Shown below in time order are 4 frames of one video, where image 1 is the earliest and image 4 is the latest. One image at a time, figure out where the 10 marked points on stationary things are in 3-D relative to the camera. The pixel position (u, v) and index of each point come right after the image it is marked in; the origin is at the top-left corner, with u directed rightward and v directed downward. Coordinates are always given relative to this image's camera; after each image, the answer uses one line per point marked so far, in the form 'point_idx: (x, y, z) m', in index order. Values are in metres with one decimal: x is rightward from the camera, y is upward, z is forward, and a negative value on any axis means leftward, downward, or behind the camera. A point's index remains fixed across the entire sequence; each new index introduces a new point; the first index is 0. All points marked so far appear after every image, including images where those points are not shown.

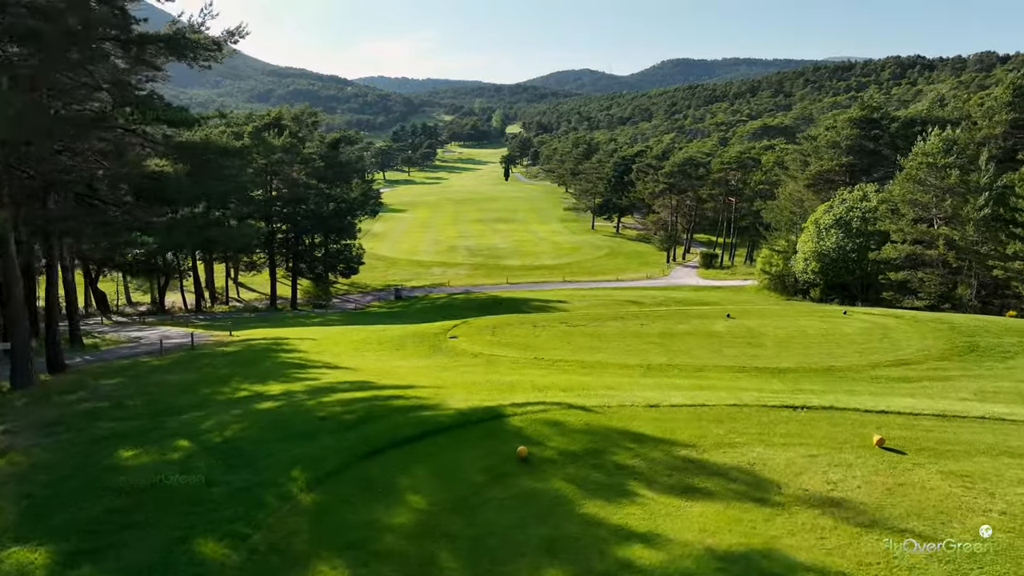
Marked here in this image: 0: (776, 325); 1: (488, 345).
0: (+7.4, -1.0, +19.1) m
1: (-0.6, -1.5, +17.6) m
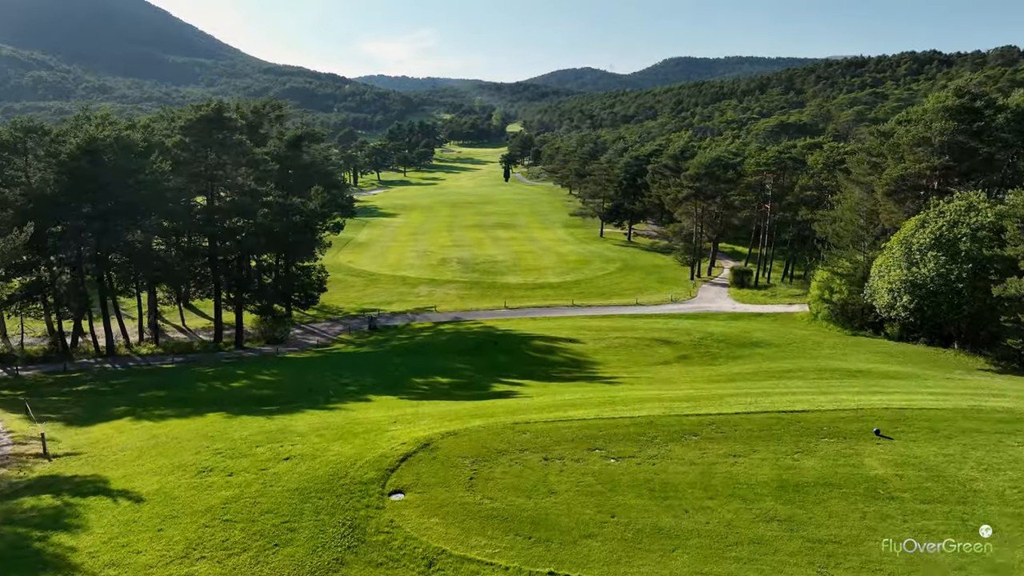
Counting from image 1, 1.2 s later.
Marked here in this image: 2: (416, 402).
0: (+7.3, -2.7, +10.7) m
1: (-0.7, -3.1, +9.2) m
2: (-2.6, -3.1, +18.3) m
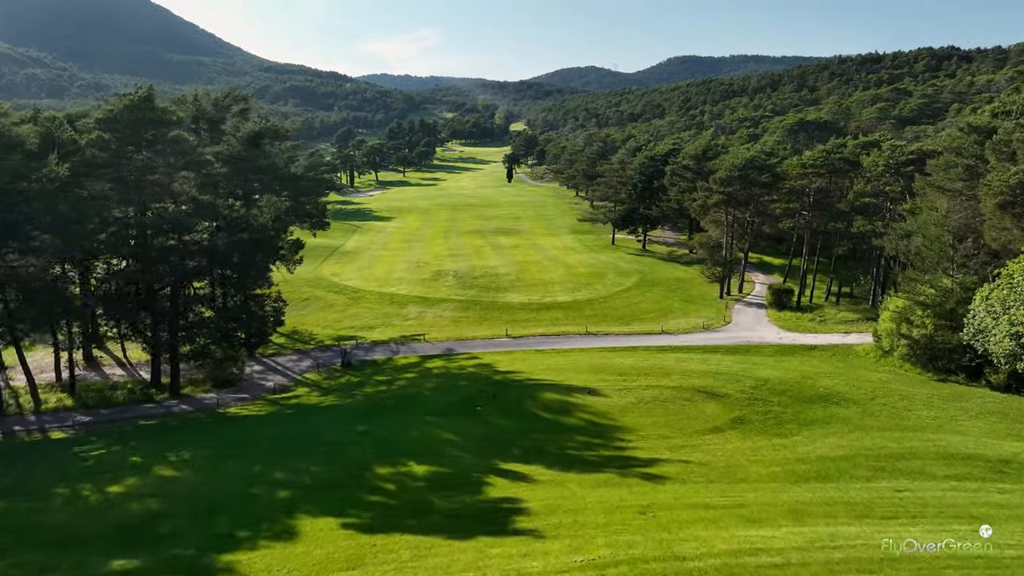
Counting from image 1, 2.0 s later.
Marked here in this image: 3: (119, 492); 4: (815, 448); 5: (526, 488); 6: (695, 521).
0: (+7.3, -4.1, +3.9) m
1: (-0.8, -4.5, +2.4) m
2: (-2.6, -4.5, +11.5) m
3: (-8.7, -4.5, +15.0) m
4: (+8.5, -4.5, +19.0) m
5: (+0.4, -4.8, +16.1) m
6: (+3.5, -4.4, +12.8) m
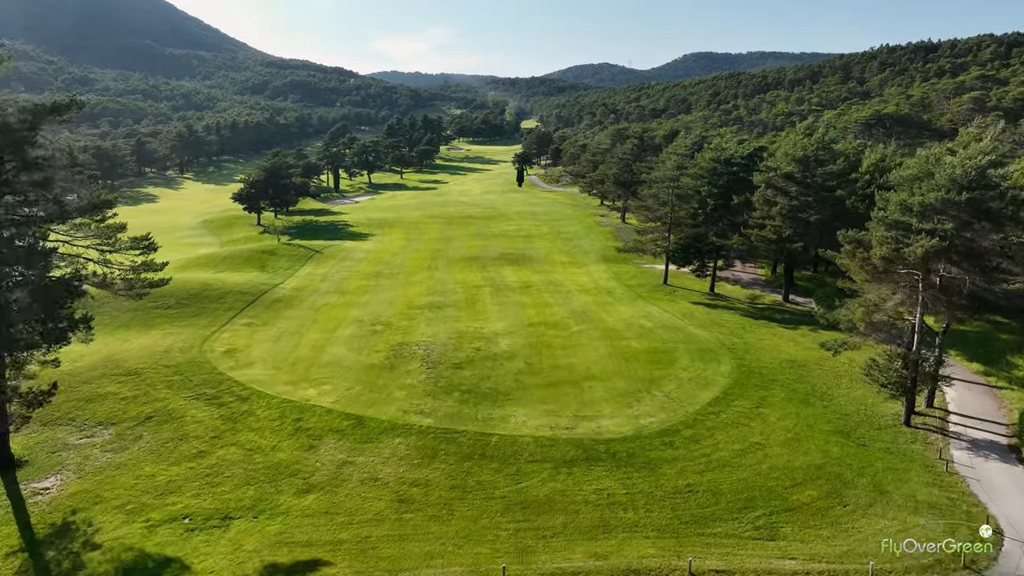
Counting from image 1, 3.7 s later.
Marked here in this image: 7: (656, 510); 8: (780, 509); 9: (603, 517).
0: (+6.9, -8.6, -17.8) m
1: (-1.2, -9.0, -19.2) m
2: (-2.9, -8.9, -10.1) m
3: (-9.0, -8.9, -6.5) m
4: (+8.3, -8.9, -2.7) m
5: (+0.1, -9.2, -5.4) m
6: (+3.2, -8.8, -8.8) m
7: (+4.0, -6.4, +19.4) m
8: (+7.5, -6.3, +19.4) m
9: (+2.5, -6.5, +19.1) m
